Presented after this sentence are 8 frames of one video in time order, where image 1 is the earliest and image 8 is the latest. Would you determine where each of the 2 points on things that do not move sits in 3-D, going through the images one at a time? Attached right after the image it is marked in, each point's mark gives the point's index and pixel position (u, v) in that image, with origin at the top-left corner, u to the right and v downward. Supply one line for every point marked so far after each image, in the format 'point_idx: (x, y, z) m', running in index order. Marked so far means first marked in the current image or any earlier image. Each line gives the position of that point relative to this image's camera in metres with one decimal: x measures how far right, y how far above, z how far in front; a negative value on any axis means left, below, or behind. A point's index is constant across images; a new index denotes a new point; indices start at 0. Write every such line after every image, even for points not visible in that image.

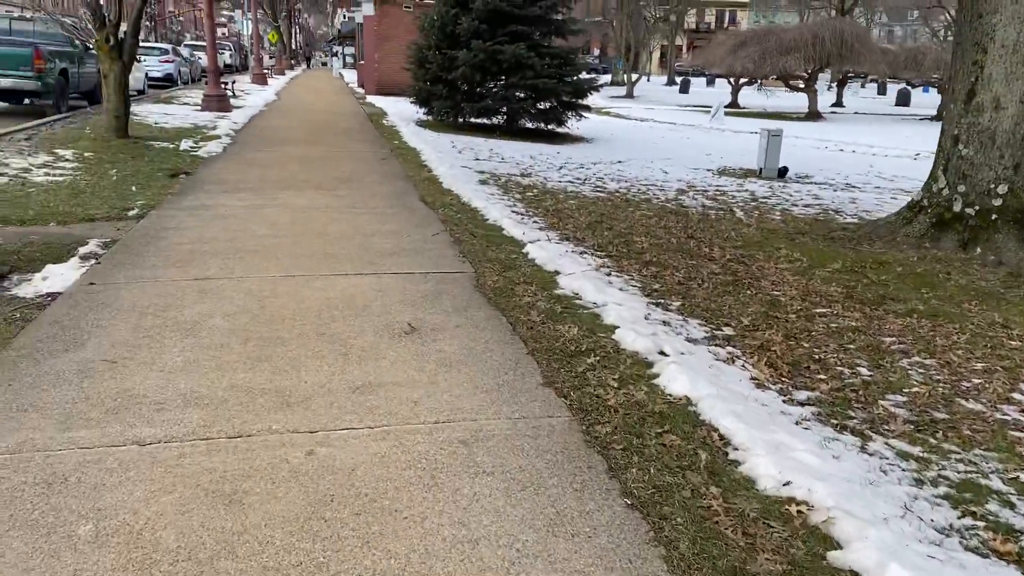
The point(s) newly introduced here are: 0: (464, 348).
0: (-0.2, -0.2, +3.5) m
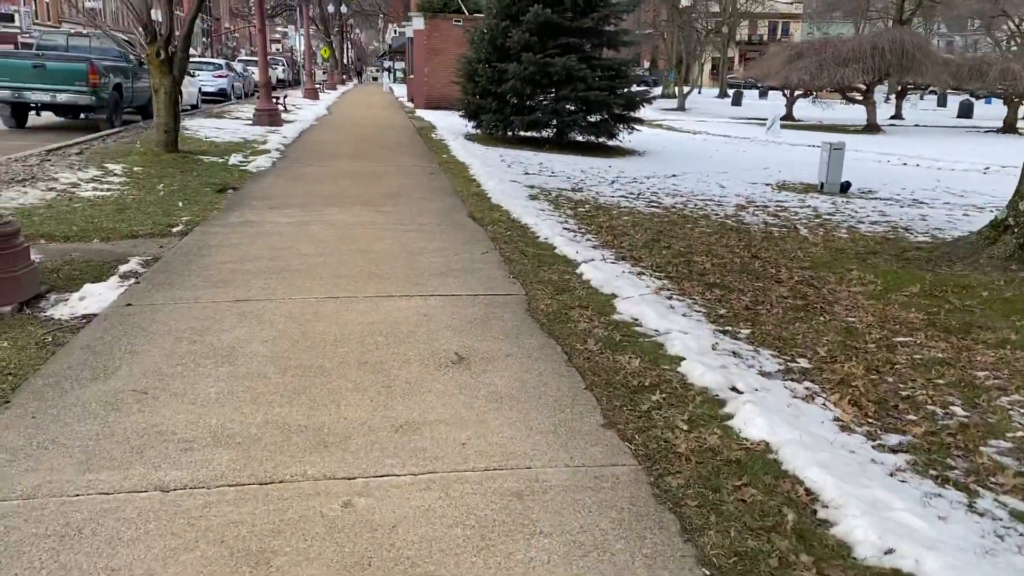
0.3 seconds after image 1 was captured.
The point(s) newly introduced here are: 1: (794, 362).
0: (0.0, -0.4, +3.2) m
1: (+1.3, -0.3, +3.8) m
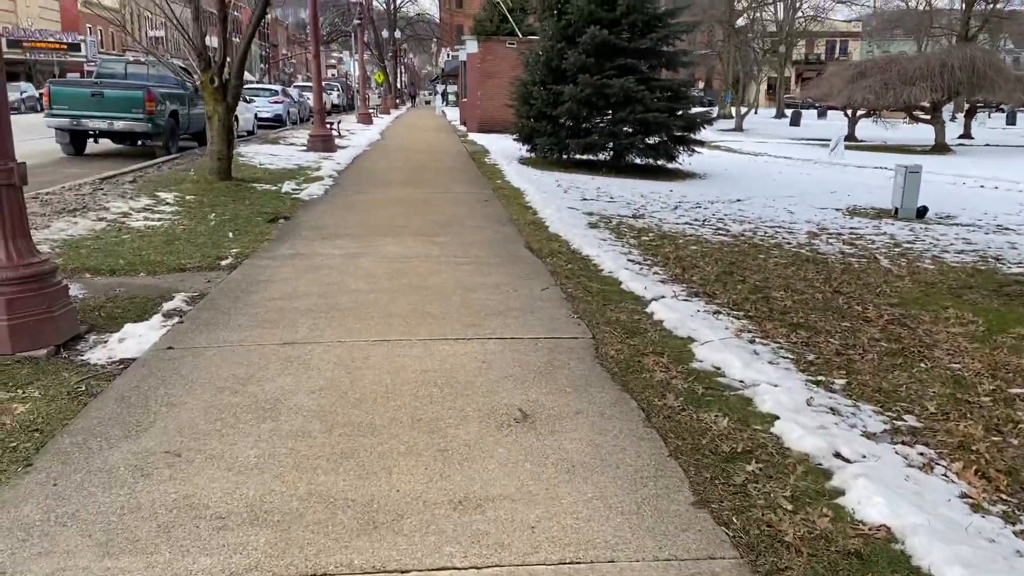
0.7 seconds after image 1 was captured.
0: (+0.3, -0.5, +2.8) m
1: (+1.5, -0.5, +3.3) m
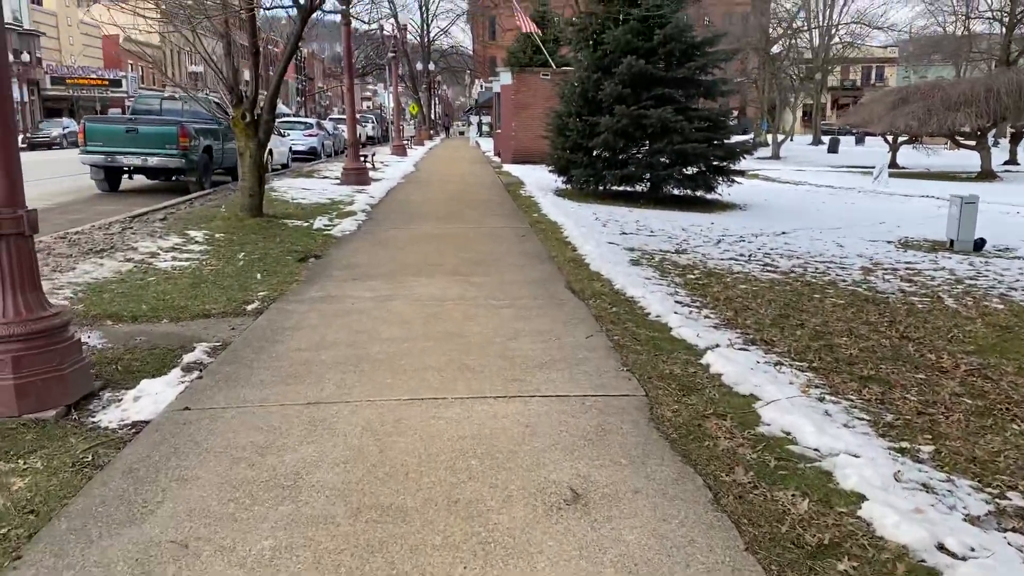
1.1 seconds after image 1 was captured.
0: (+0.4, -0.7, +2.5) m
1: (+1.7, -0.7, +2.9) m
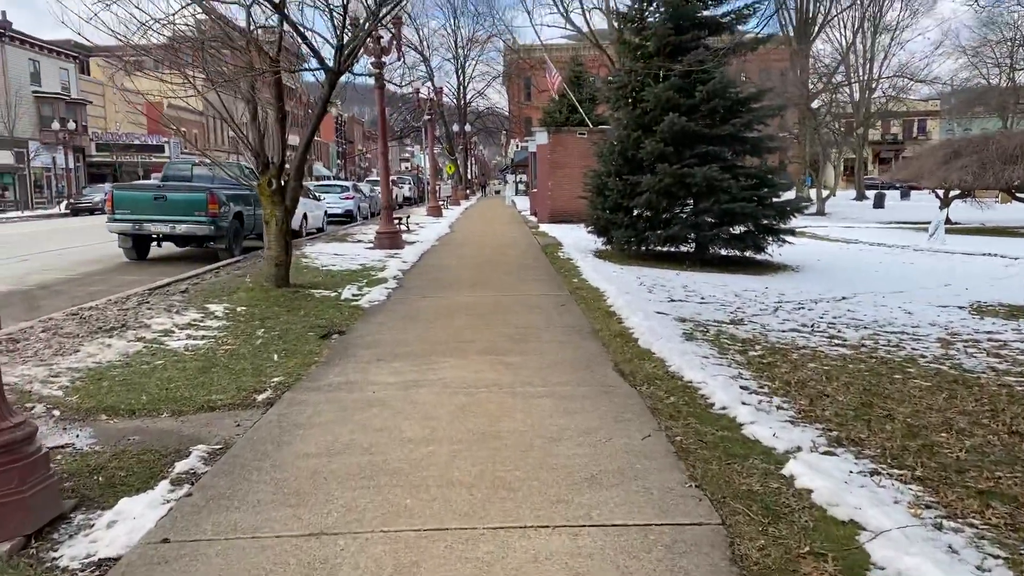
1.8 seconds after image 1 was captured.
0: (+0.5, -1.0, +1.8) m
1: (+1.8, -1.0, +2.2) m
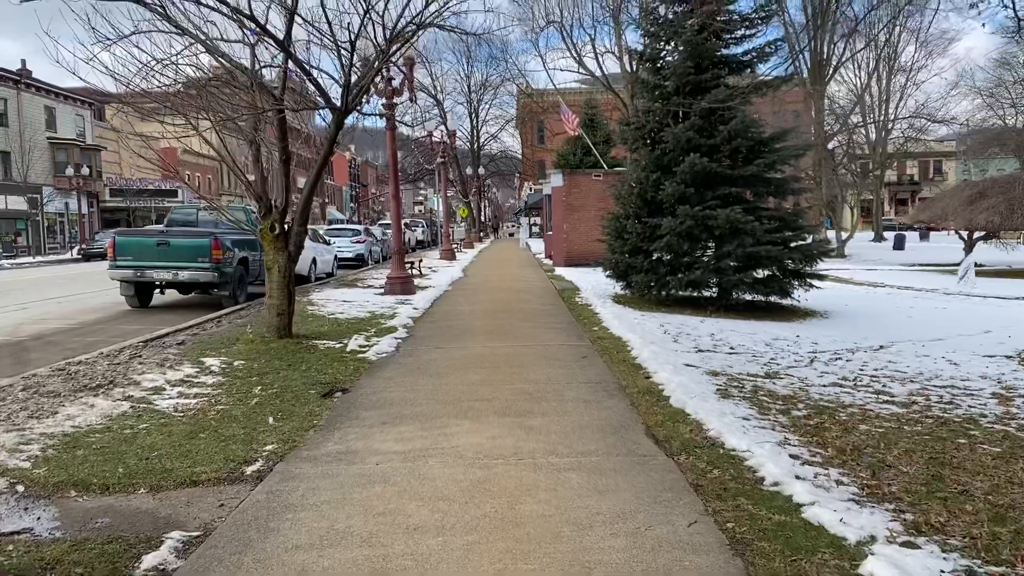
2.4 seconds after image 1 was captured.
0: (+0.6, -1.1, +1.2) m
1: (+1.9, -1.2, +1.6) m
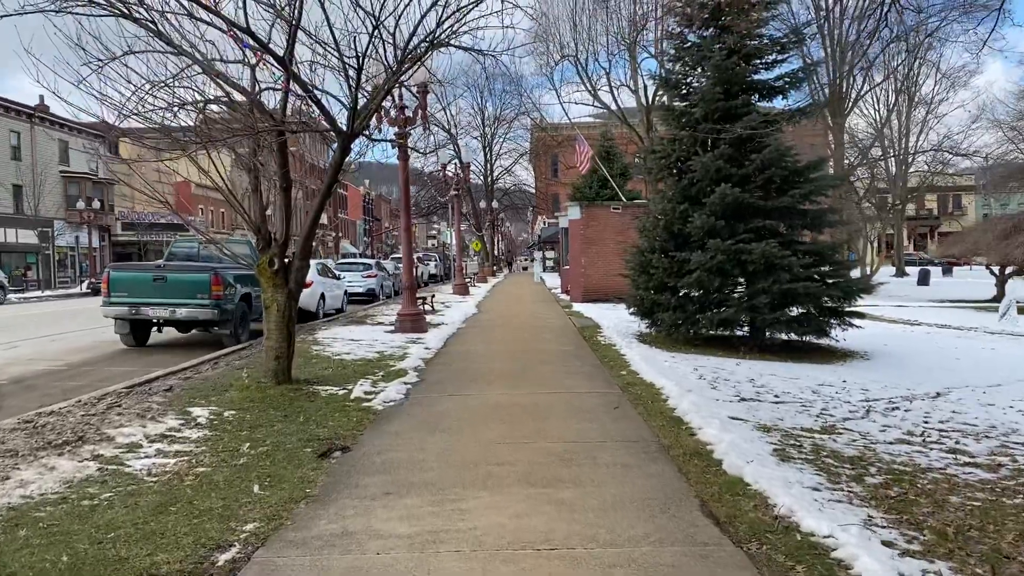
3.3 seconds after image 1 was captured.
0: (+0.7, -1.2, +0.4) m
1: (+2.0, -1.3, +0.7) m
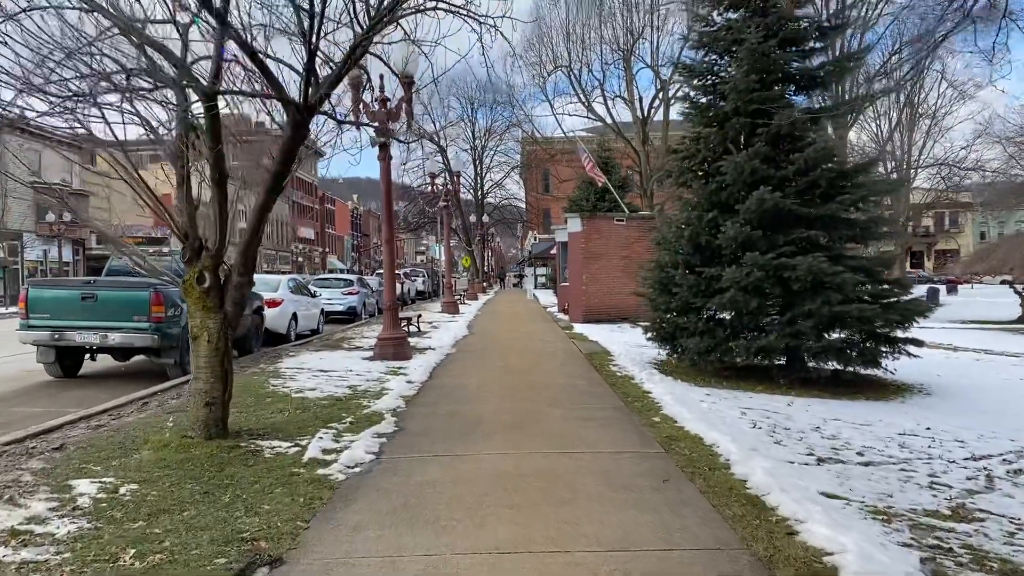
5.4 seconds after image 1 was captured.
0: (+0.8, -1.3, -1.5) m
1: (+2.1, -1.3, -1.1) m
